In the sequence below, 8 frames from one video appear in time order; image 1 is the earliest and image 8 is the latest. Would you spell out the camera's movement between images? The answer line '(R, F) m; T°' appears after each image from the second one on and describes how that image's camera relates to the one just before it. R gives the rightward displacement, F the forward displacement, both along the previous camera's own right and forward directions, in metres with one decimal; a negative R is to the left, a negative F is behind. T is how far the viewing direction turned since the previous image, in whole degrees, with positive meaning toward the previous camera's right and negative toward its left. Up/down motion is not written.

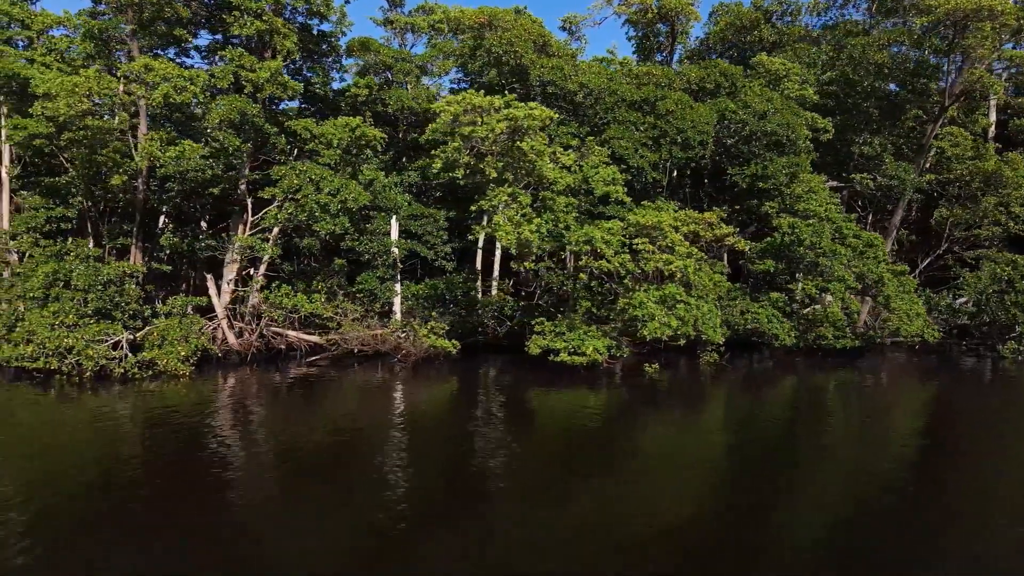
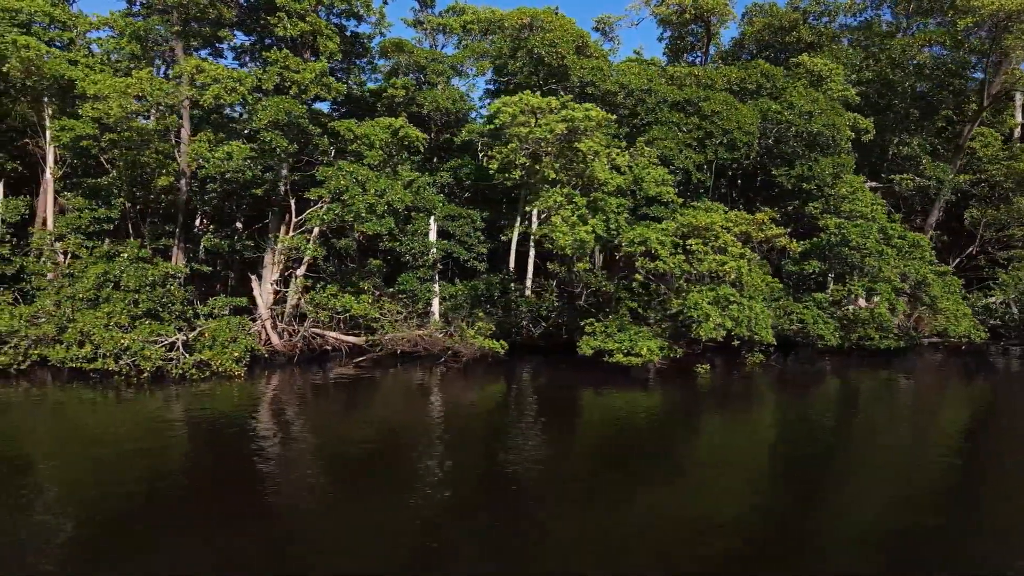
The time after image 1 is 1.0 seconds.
(-0.8, 0.0) m; 0°
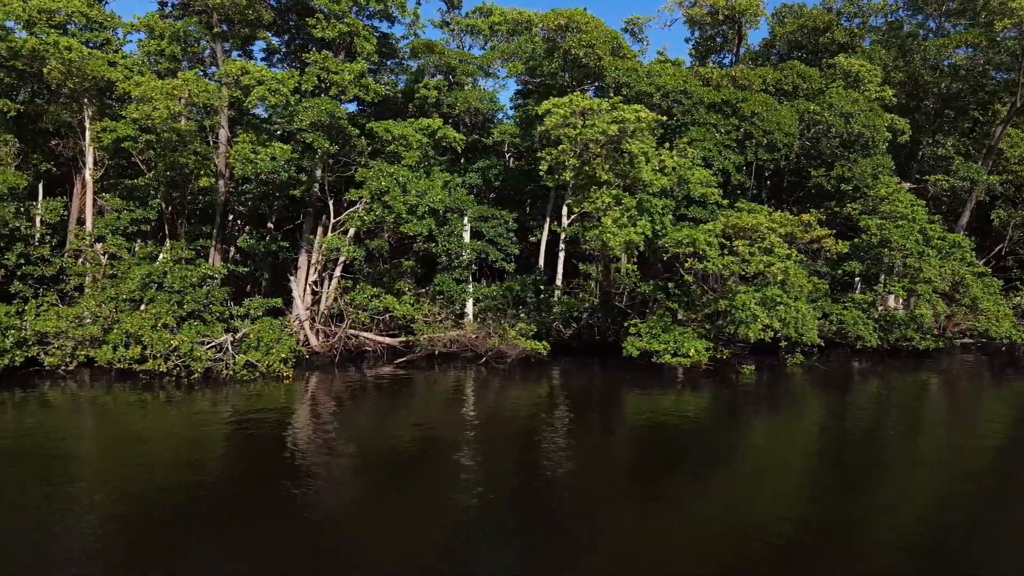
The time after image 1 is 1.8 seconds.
(-0.7, 0.0) m; 0°
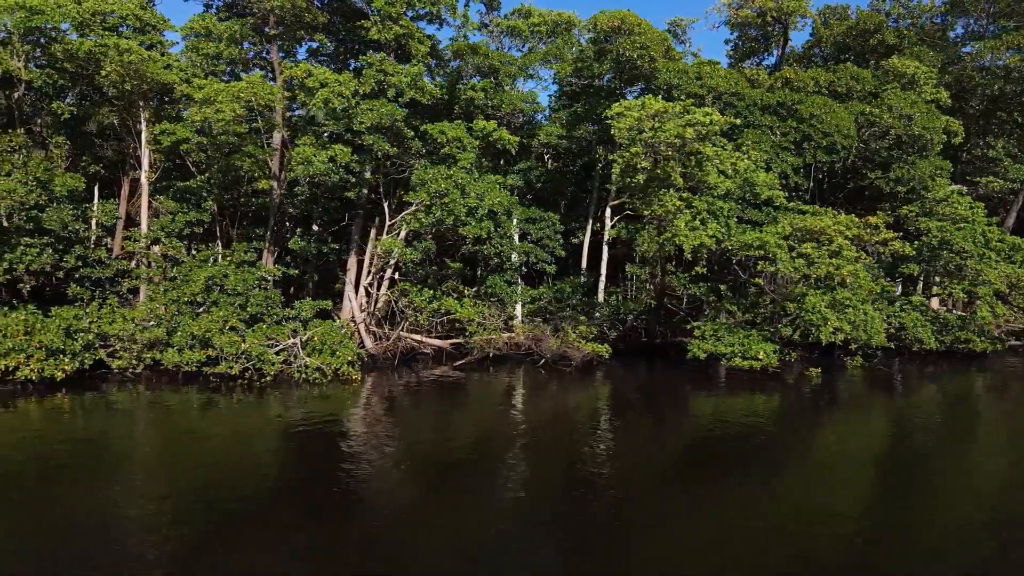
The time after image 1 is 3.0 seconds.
(-1.0, 0.0) m; 0°
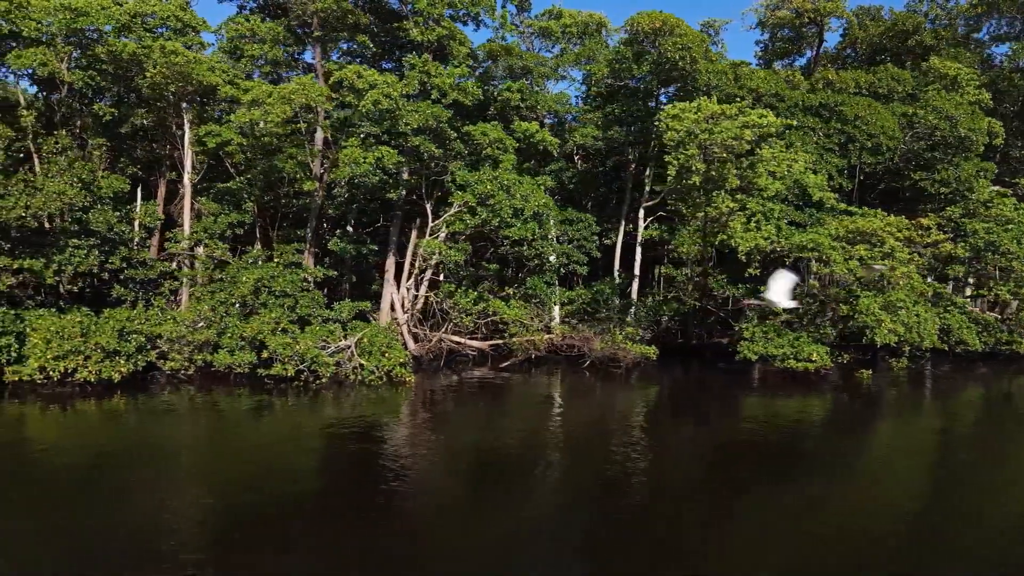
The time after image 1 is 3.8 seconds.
(-0.8, 0.0) m; 0°
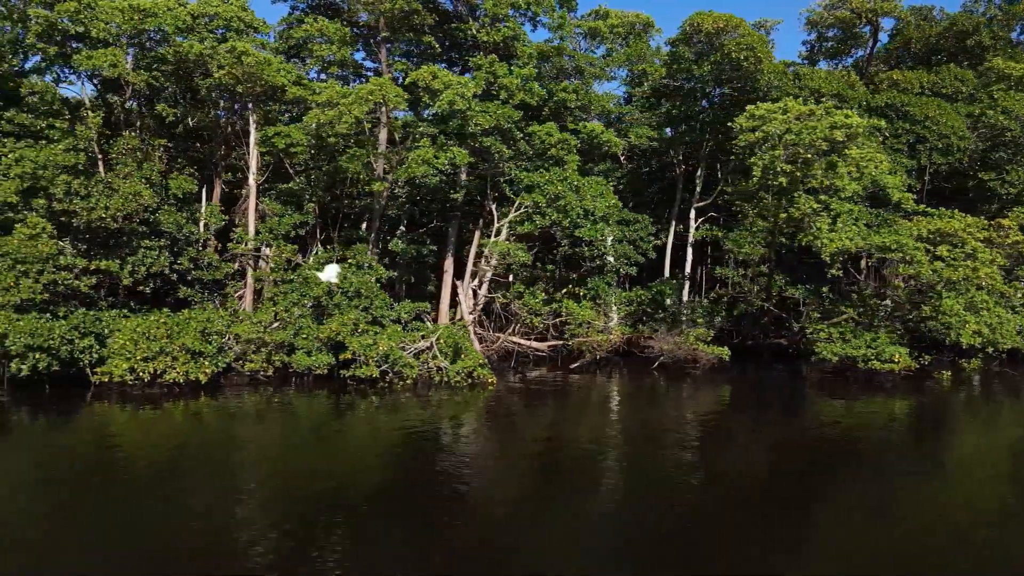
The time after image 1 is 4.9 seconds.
(-1.1, 0.0) m; 0°
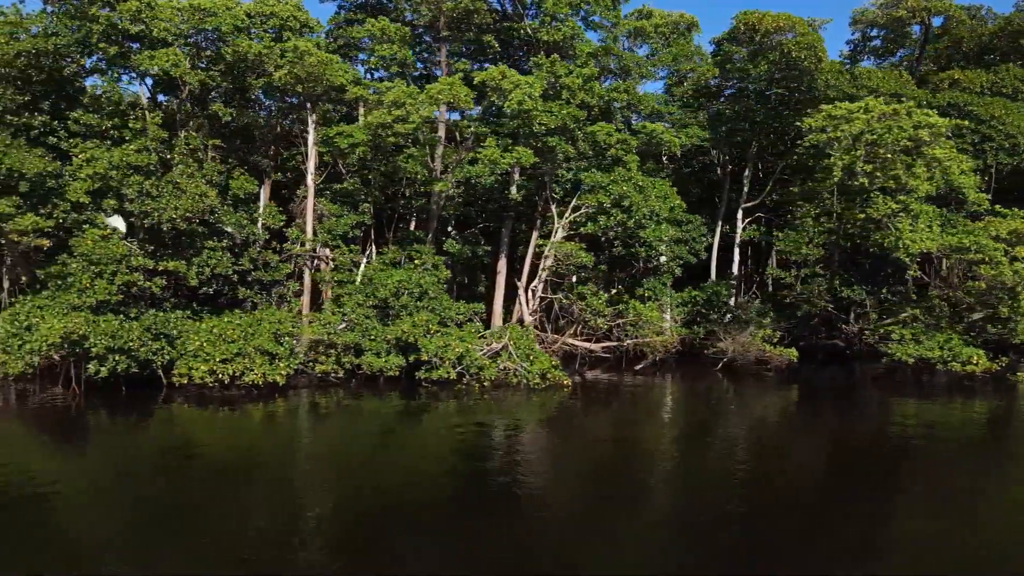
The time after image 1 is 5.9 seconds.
(-1.0, +0.1) m; 0°
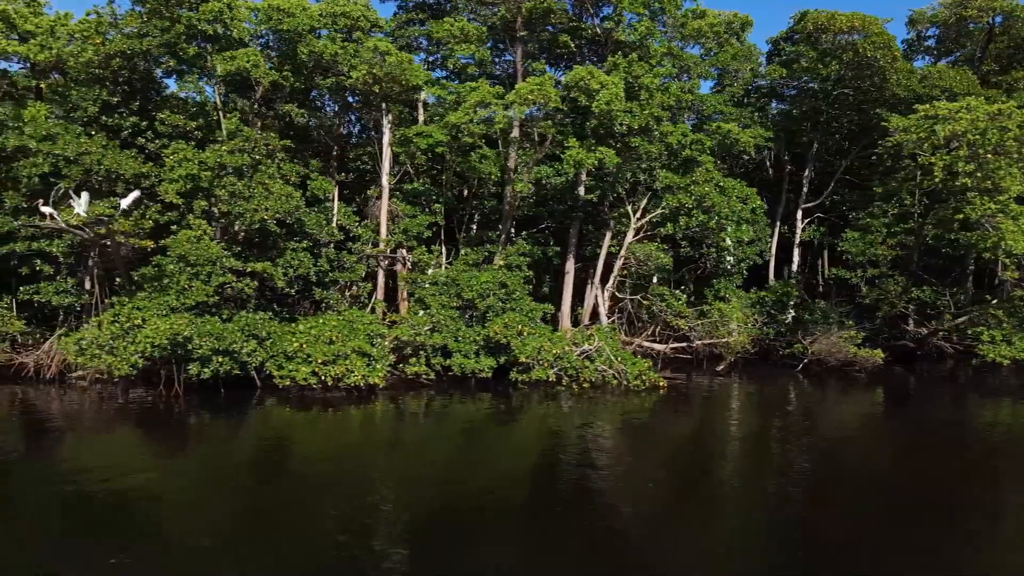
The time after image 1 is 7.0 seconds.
(-1.3, 0.0) m; 0°
